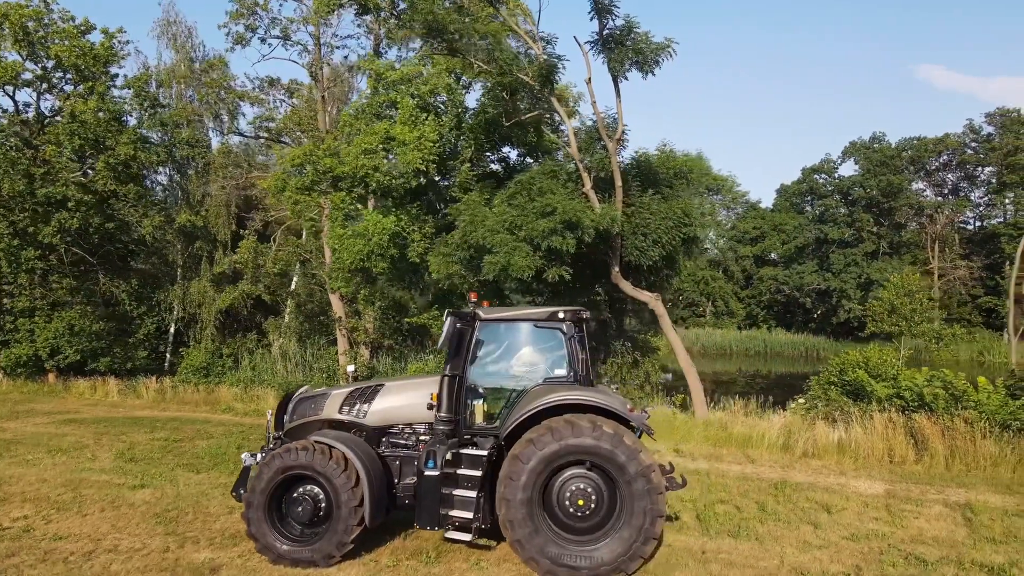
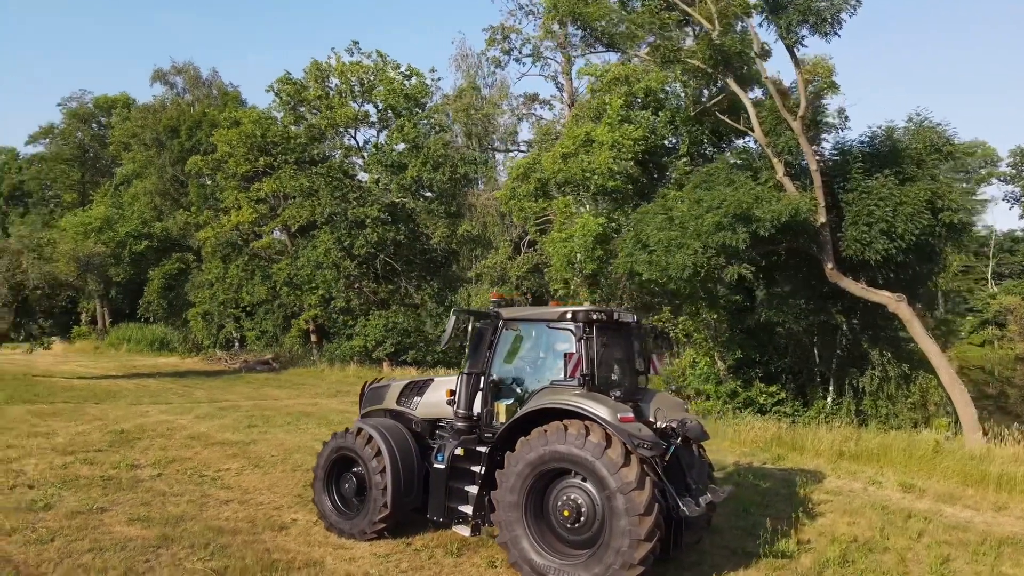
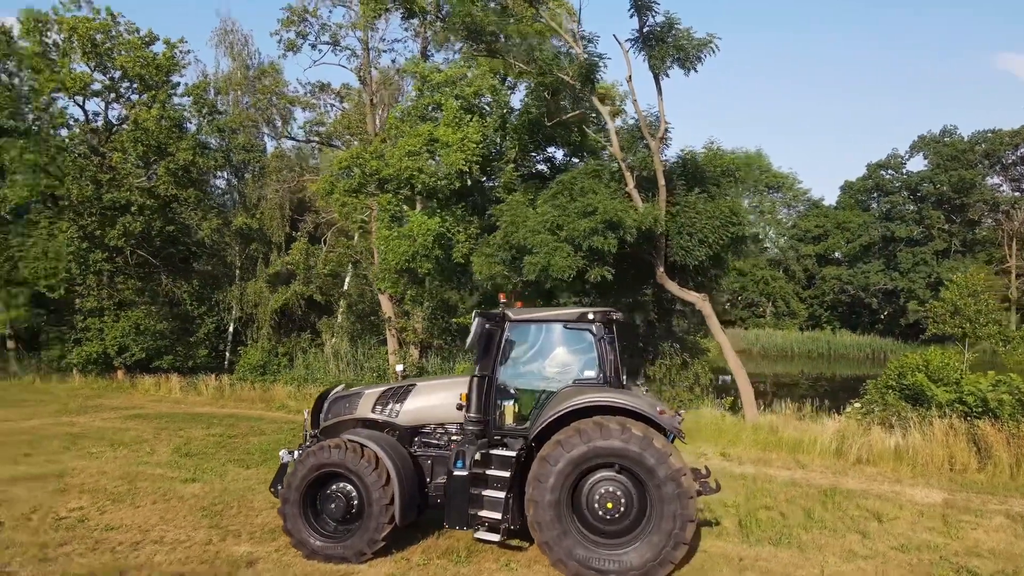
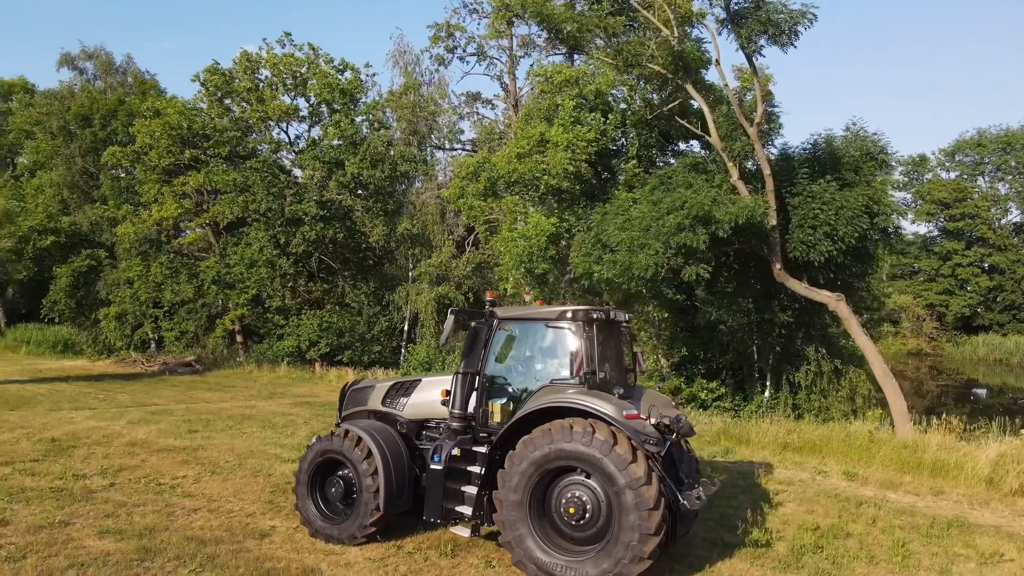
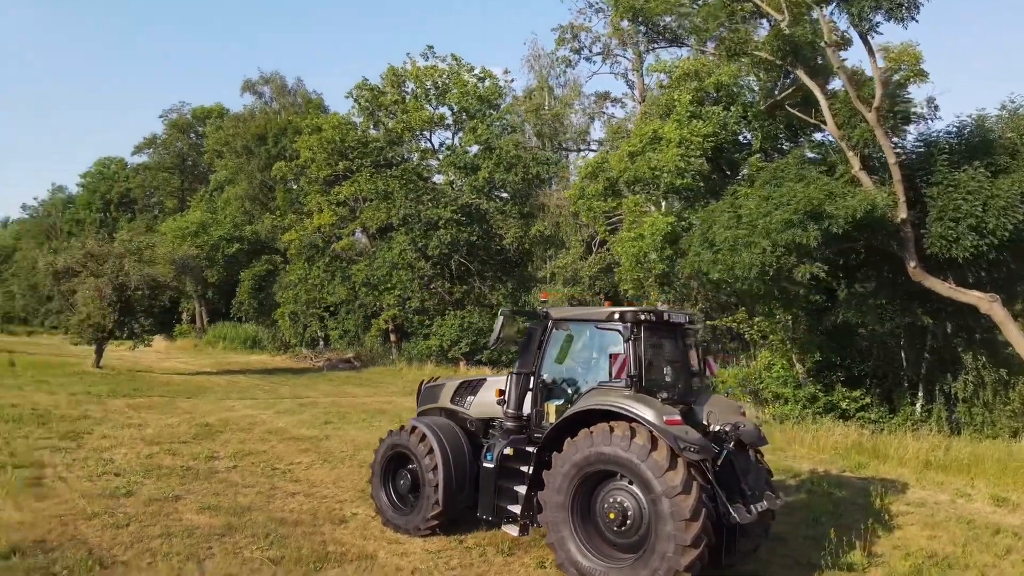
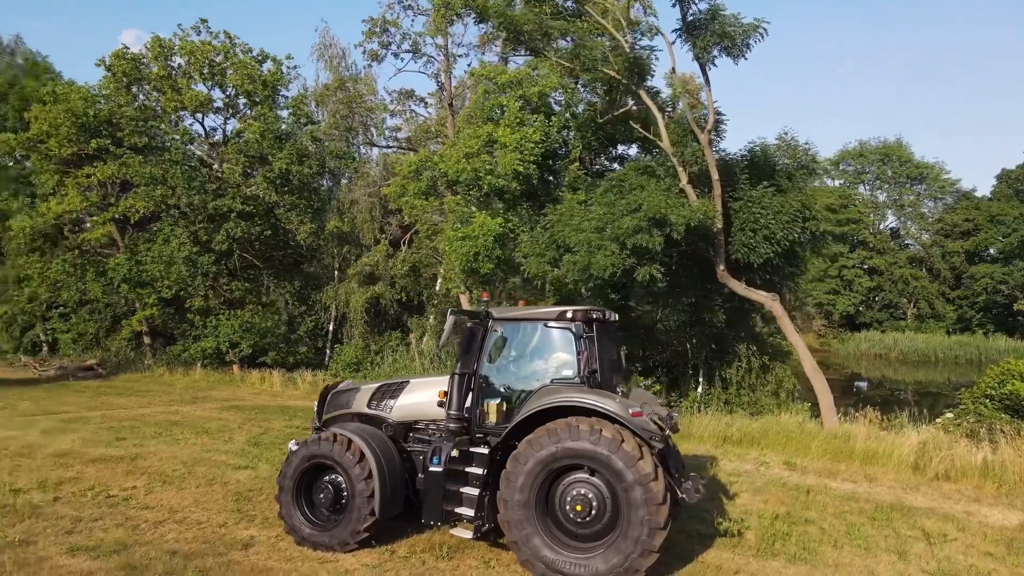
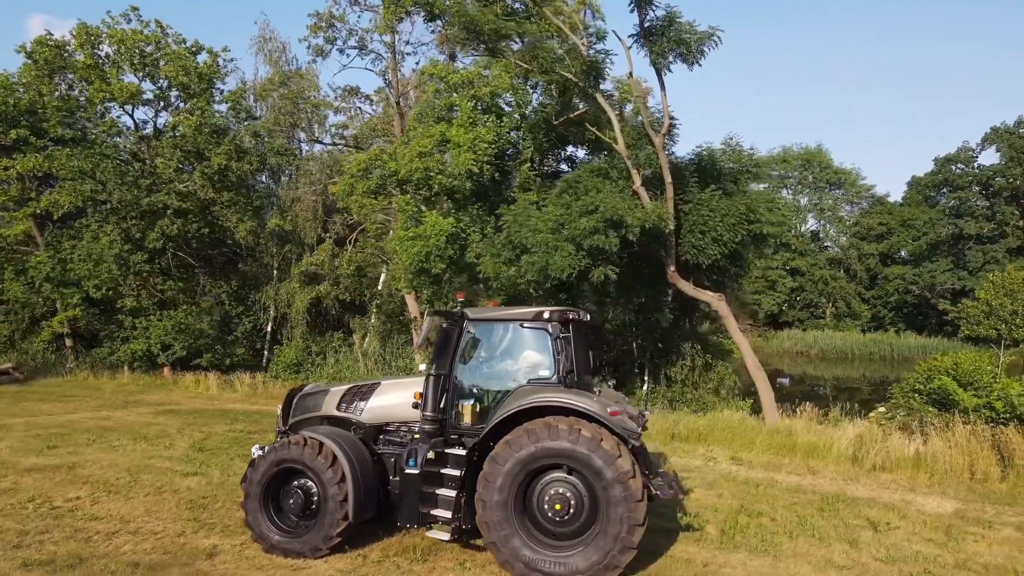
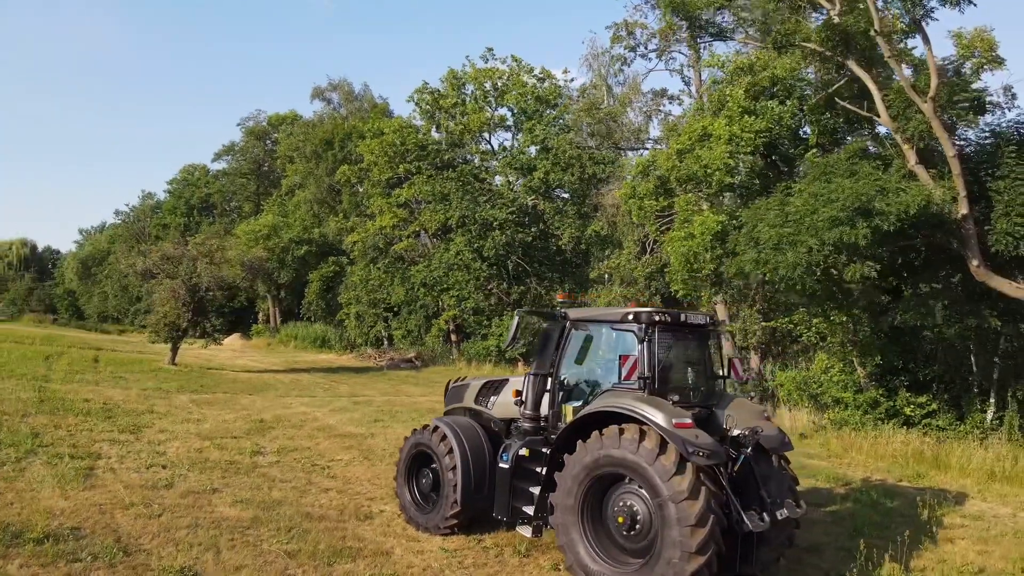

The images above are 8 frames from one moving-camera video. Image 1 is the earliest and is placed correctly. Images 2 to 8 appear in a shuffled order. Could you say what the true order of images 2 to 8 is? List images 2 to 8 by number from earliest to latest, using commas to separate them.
3, 7, 6, 4, 2, 5, 8
